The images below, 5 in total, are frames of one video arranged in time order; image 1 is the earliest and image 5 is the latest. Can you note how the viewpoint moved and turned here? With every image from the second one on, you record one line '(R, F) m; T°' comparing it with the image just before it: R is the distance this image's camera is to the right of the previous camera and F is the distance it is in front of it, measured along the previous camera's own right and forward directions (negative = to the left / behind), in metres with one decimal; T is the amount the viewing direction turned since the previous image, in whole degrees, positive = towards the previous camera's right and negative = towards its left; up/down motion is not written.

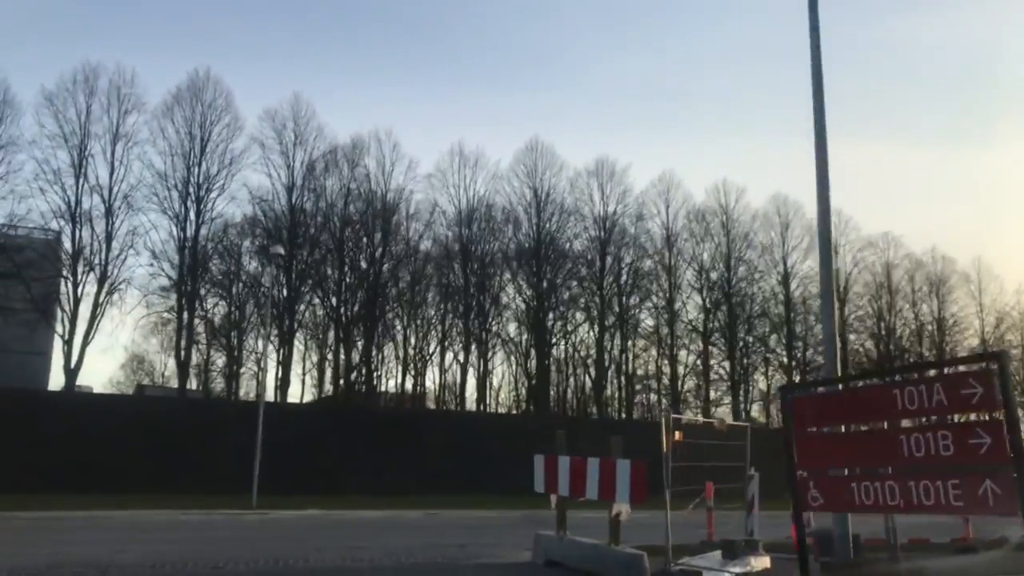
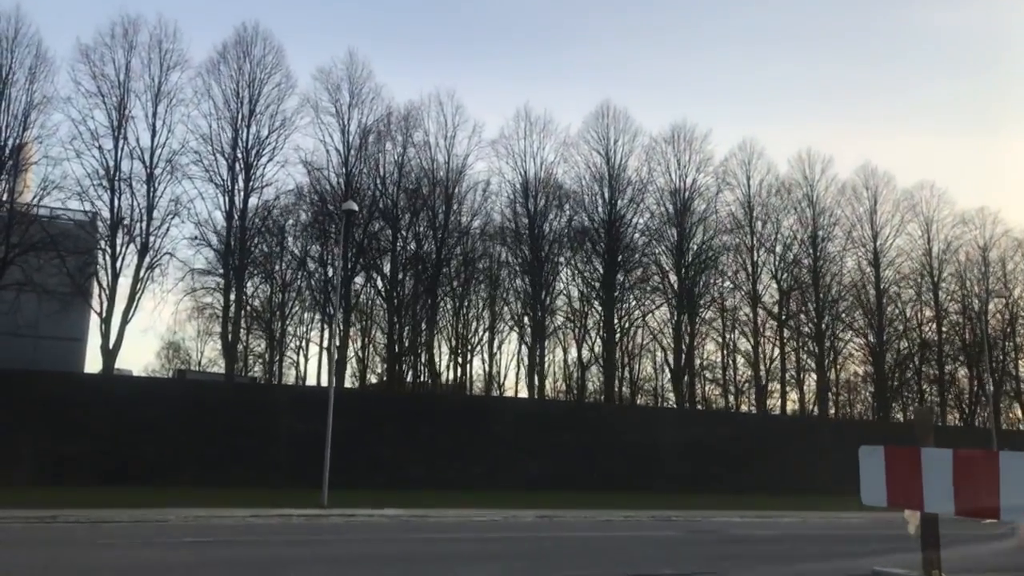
(-1.1, +3.1) m; -2°
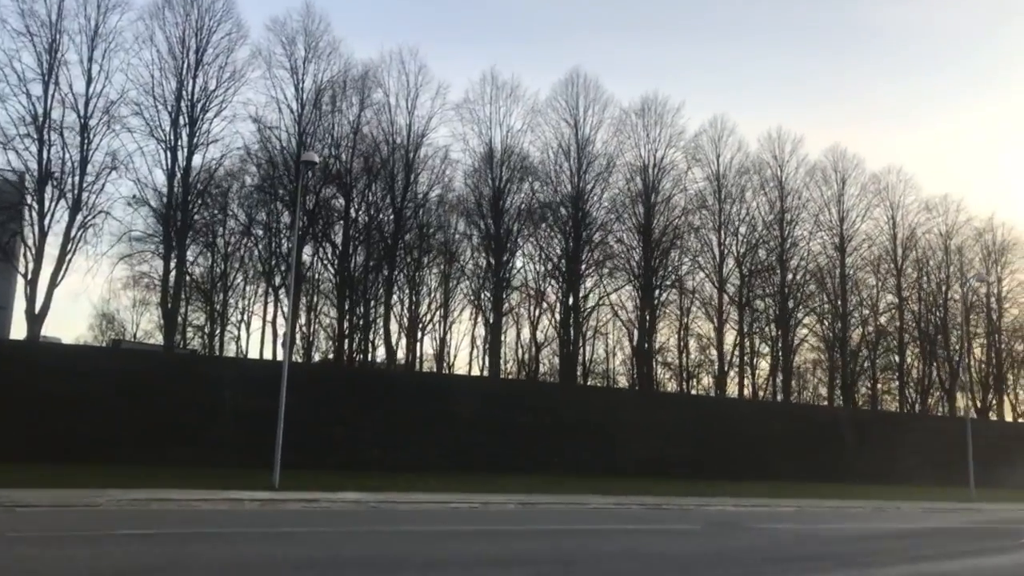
(-0.5, +1.7) m; +3°
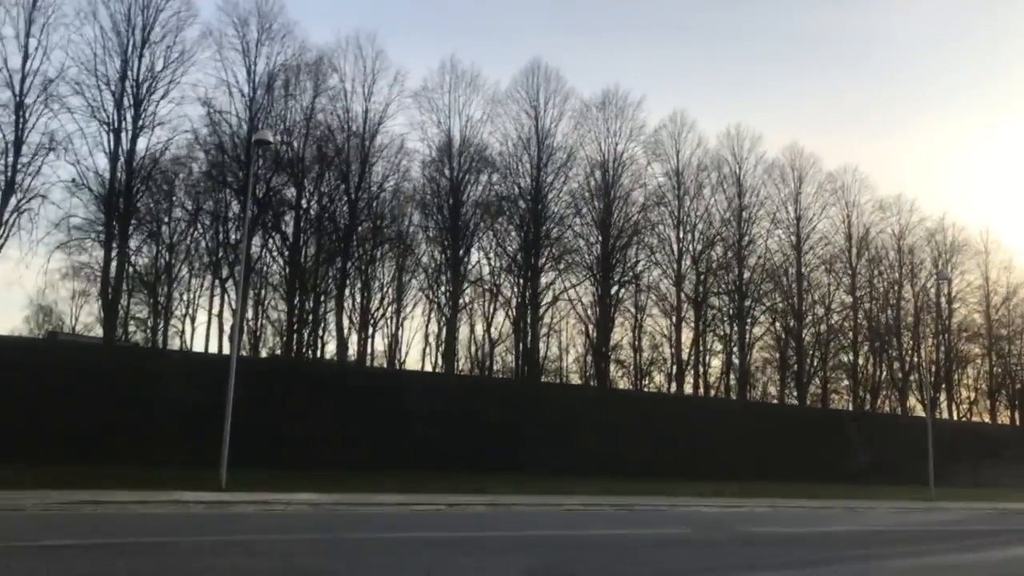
(-0.3, +0.8) m; +3°
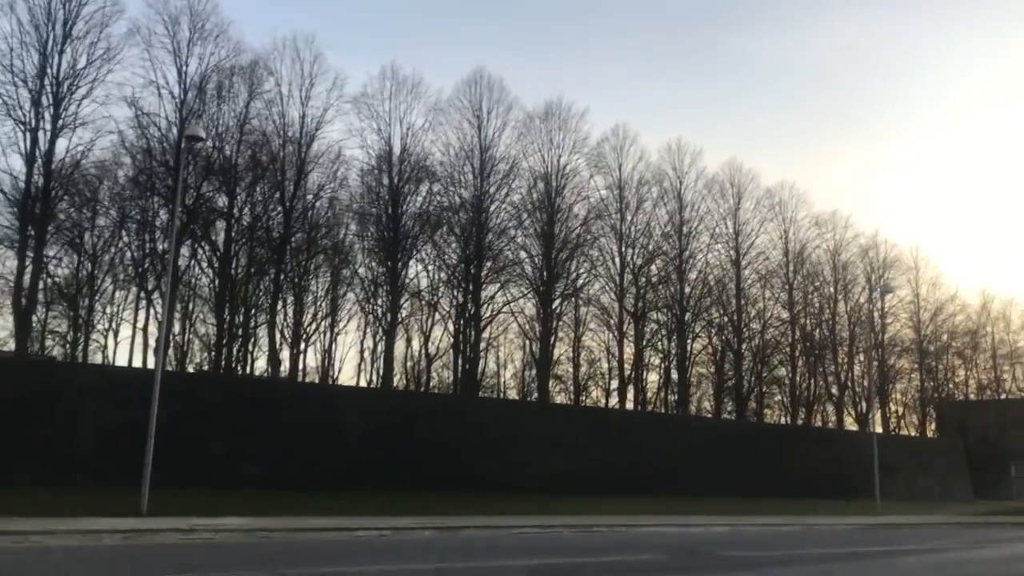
(-0.3, +0.8) m; +4°
